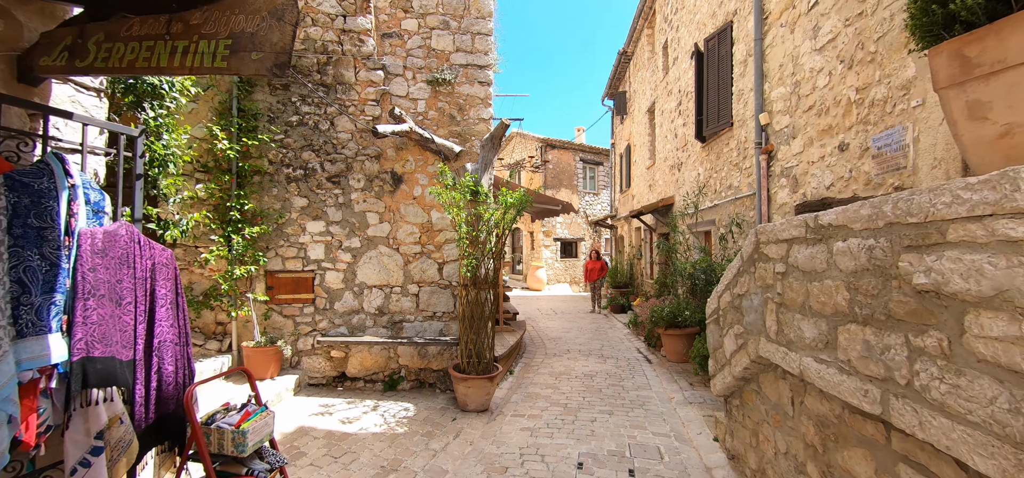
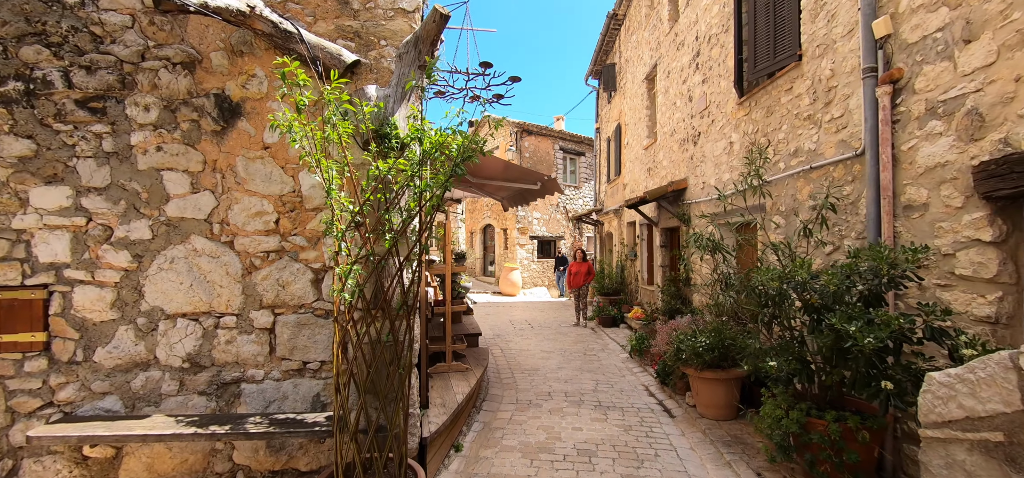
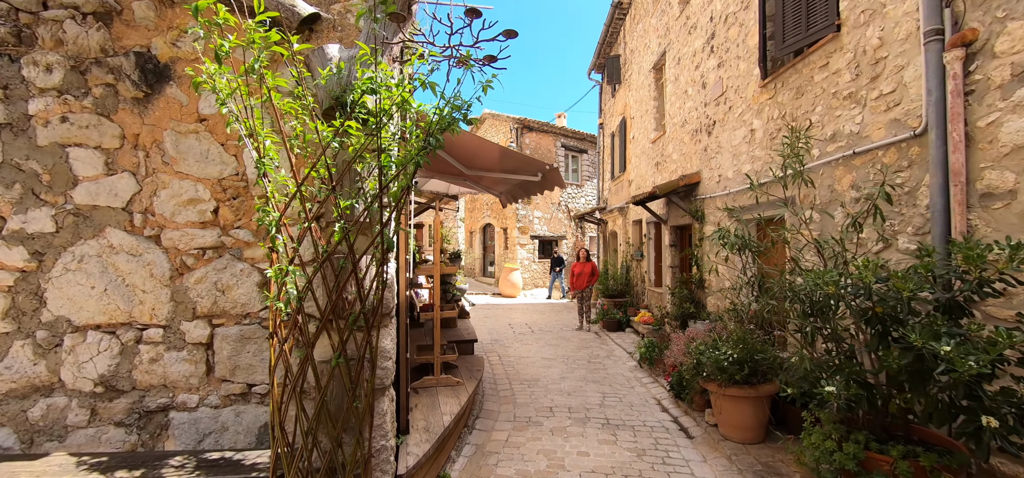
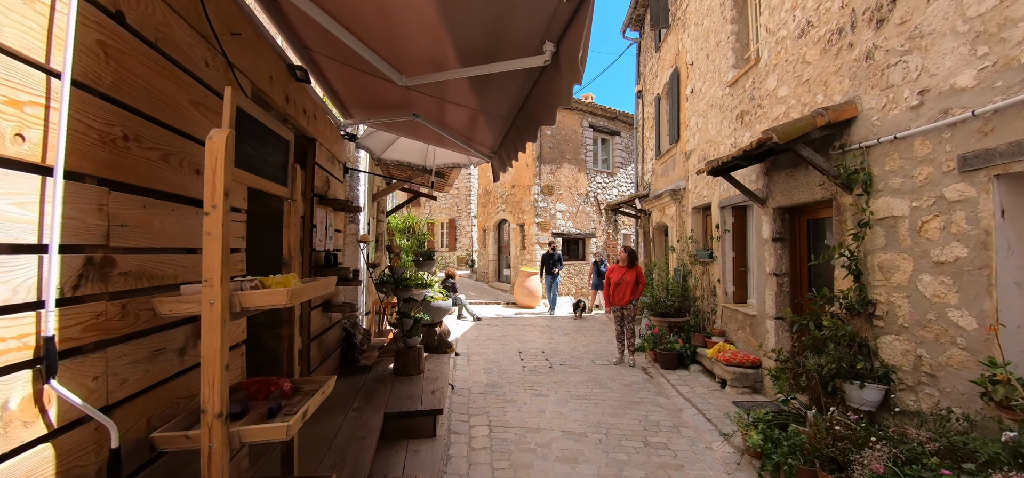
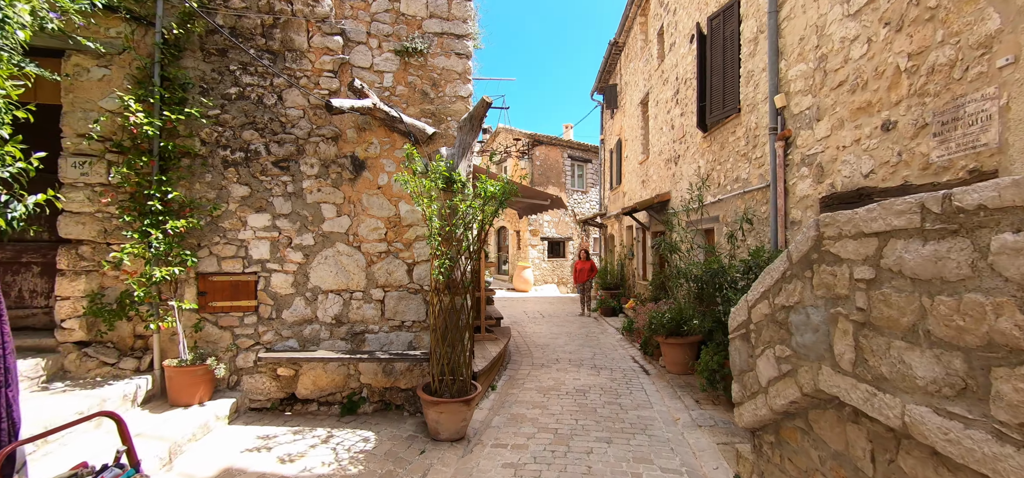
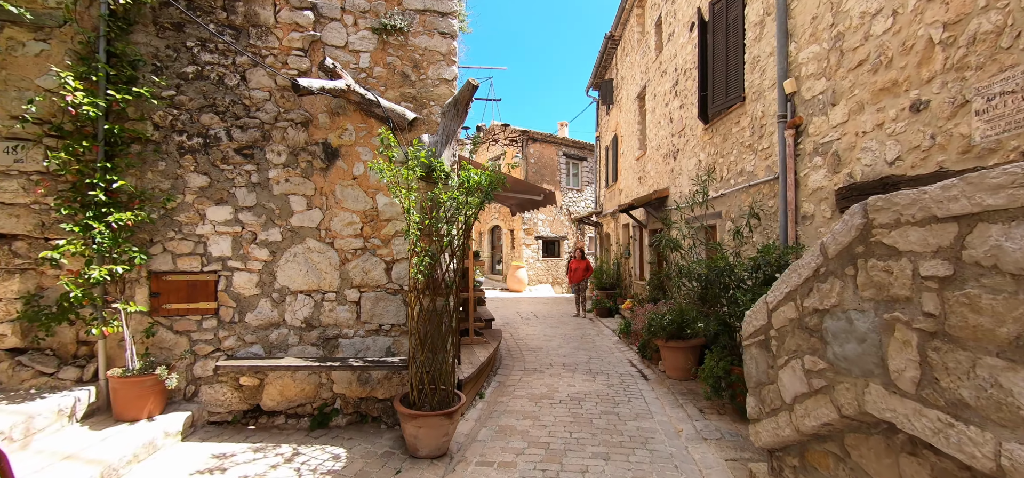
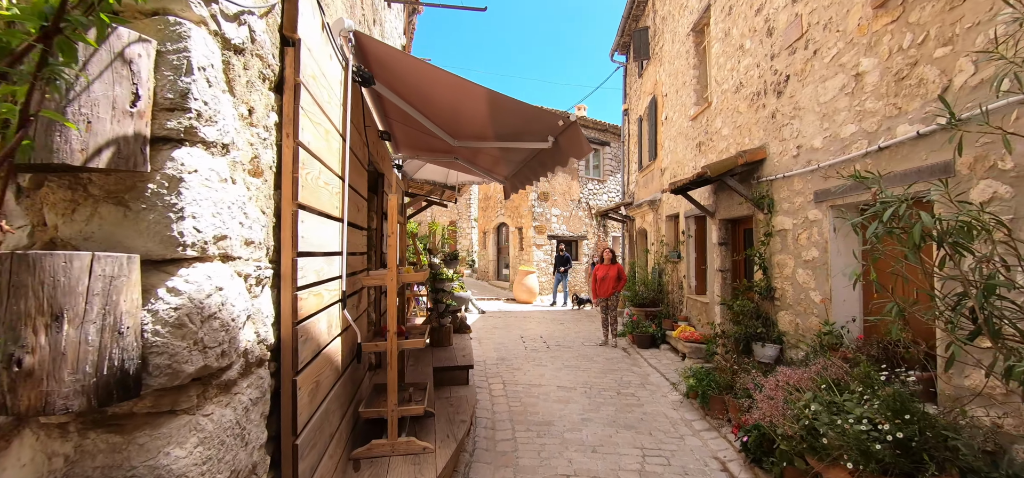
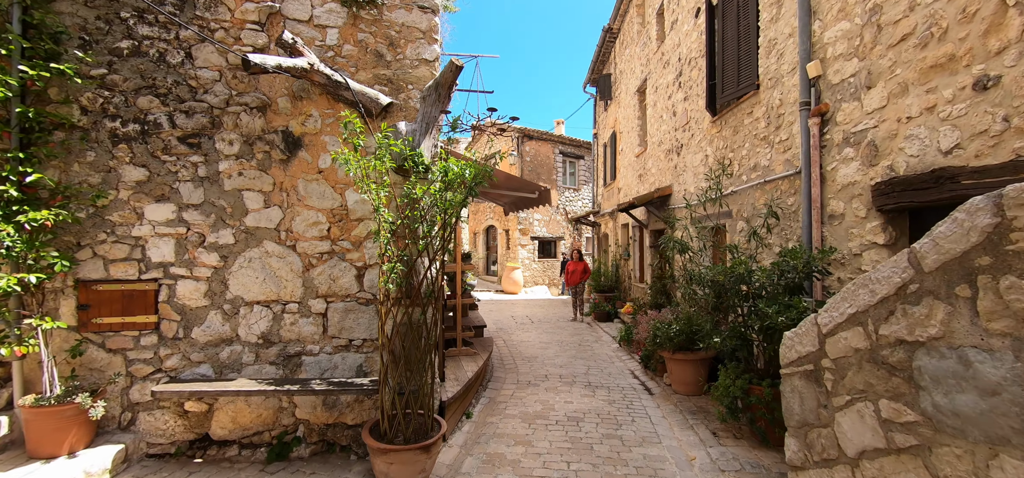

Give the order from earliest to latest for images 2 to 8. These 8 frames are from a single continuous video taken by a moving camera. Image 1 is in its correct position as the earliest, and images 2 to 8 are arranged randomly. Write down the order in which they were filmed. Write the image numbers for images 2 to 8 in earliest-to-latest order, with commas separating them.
5, 6, 8, 2, 3, 7, 4
